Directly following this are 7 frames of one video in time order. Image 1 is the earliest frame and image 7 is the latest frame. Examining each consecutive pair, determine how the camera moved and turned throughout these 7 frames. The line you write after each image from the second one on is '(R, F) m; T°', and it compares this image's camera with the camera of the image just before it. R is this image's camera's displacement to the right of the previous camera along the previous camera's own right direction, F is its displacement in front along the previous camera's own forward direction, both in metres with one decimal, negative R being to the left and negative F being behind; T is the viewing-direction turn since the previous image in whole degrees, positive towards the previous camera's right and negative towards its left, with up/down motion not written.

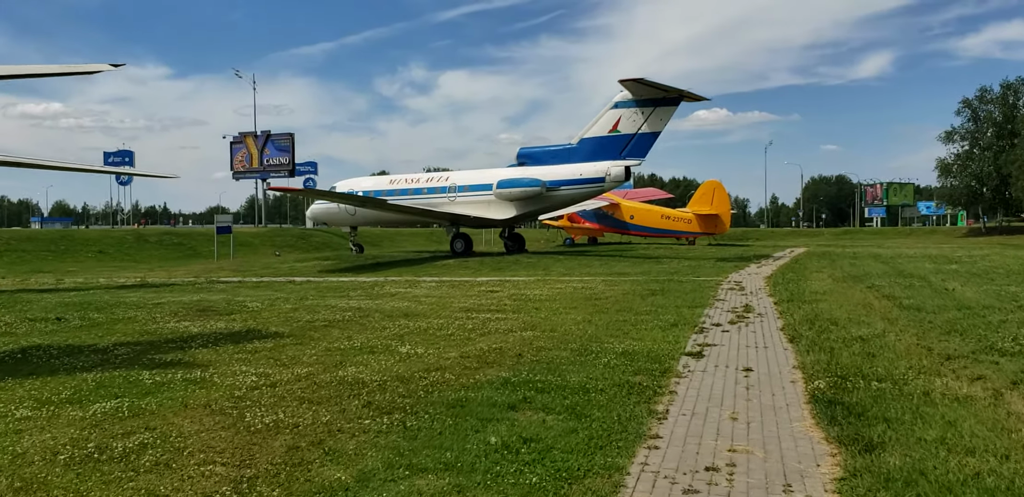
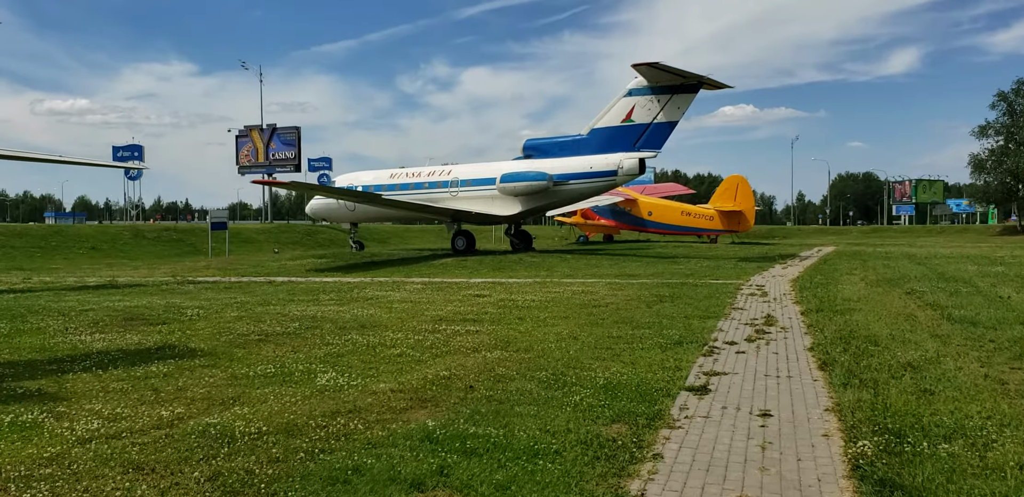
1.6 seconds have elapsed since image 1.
(+0.6, +1.5) m; -2°
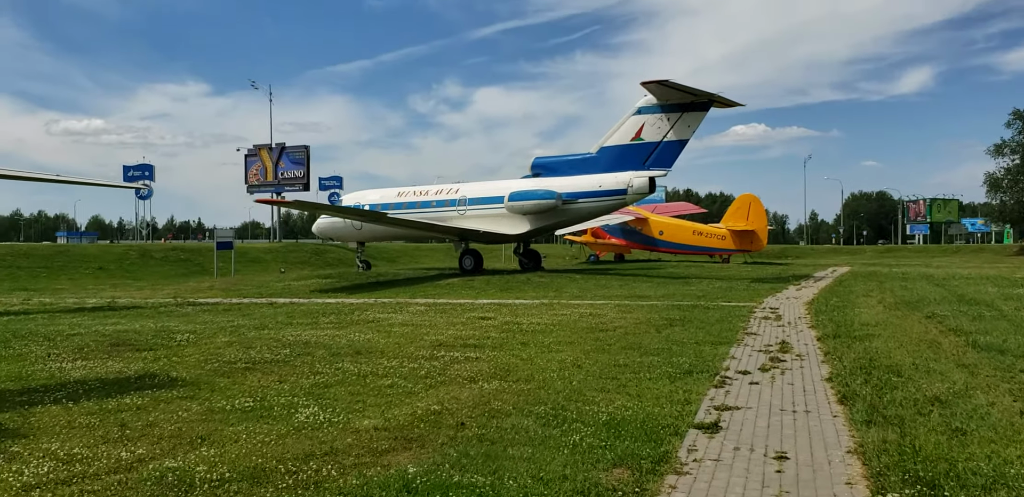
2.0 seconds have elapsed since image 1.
(+0.1, +0.4) m; -1°
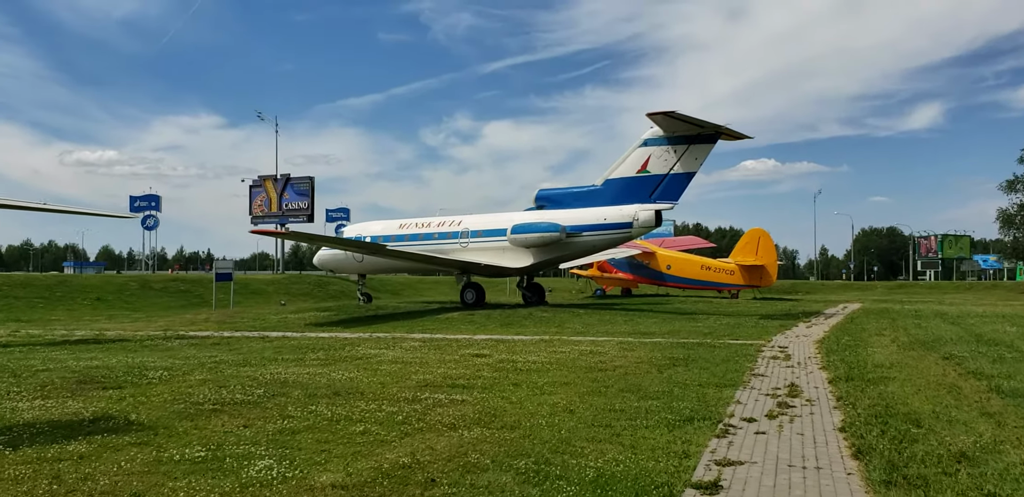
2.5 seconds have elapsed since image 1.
(+0.2, +0.5) m; -1°
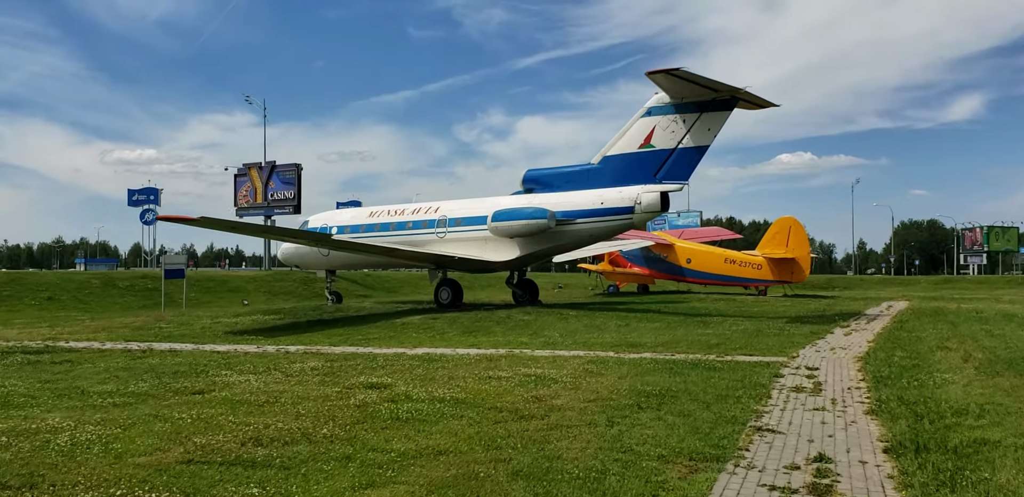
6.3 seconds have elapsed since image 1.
(+1.5, +3.6) m; -3°
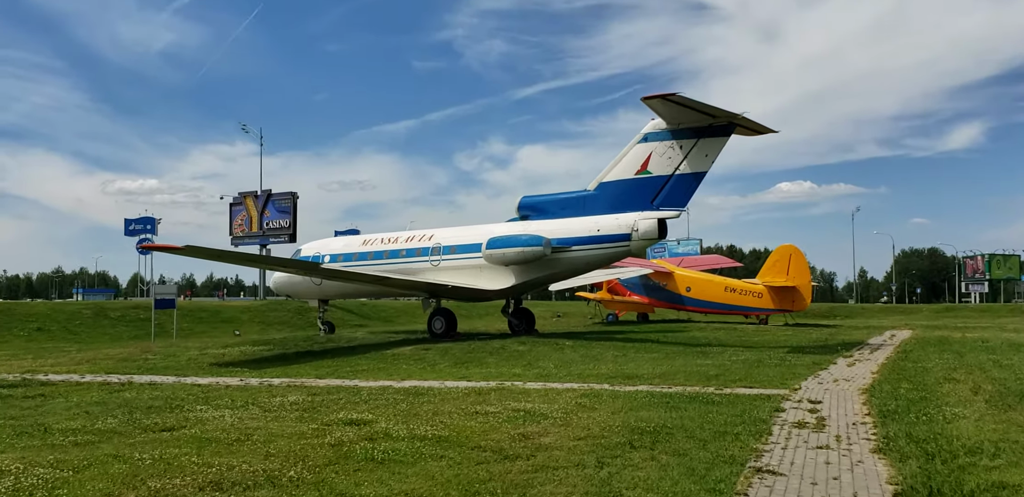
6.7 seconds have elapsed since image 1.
(+0.2, +0.3) m; 0°
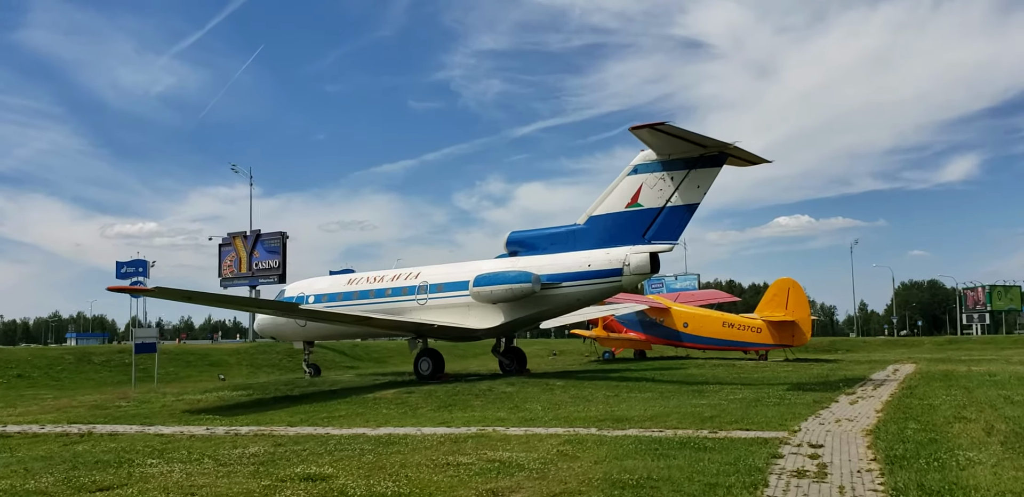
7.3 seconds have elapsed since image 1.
(+0.3, +0.6) m; 0°
